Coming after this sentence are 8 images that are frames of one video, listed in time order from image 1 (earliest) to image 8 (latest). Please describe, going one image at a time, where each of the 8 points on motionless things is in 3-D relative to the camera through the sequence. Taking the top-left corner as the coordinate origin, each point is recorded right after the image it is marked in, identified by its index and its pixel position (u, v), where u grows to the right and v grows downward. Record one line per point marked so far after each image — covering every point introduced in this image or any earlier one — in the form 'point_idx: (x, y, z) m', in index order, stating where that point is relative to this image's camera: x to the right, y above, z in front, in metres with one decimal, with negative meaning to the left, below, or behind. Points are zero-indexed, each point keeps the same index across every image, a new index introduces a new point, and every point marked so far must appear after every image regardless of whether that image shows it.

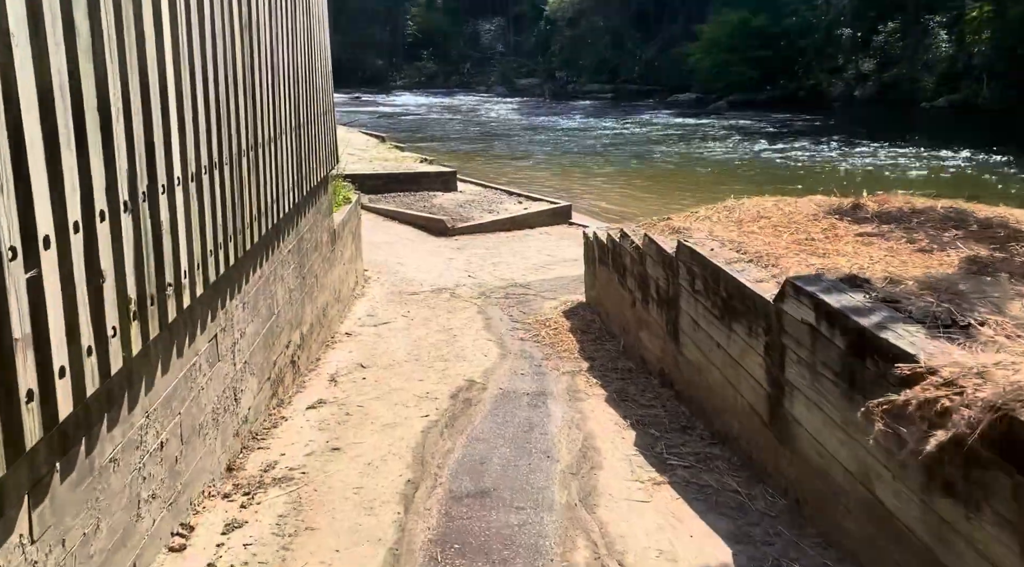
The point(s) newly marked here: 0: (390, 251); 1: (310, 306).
0: (-1.7, +0.5, +13.1) m
1: (-1.5, -0.2, +7.3) m
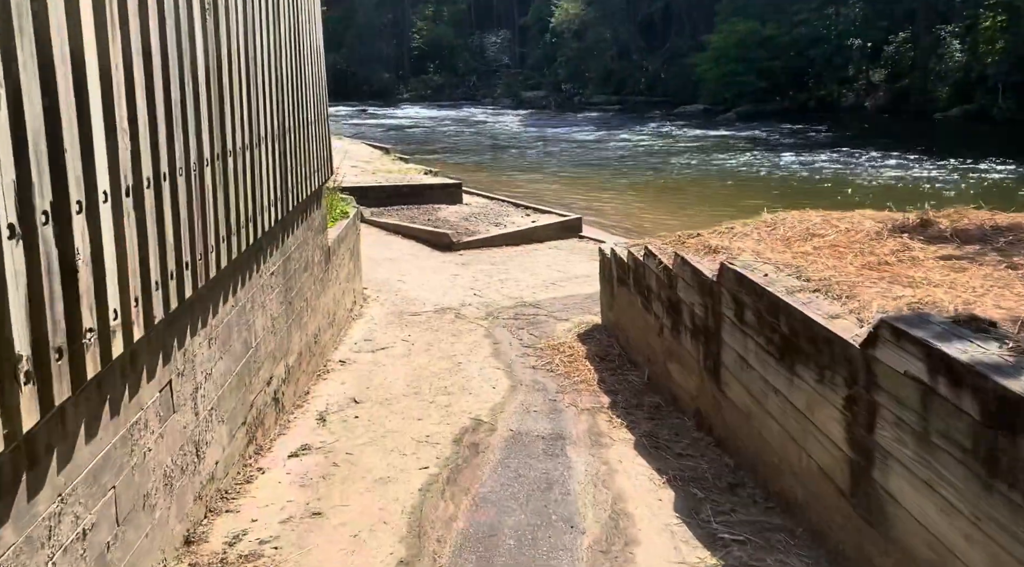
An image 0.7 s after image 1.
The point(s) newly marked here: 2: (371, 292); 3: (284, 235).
0: (-1.6, +0.2, +12.3) m
1: (-1.5, -0.4, +6.5) m
2: (-1.6, -0.1, +10.8) m
3: (-1.5, +0.3, +6.1) m
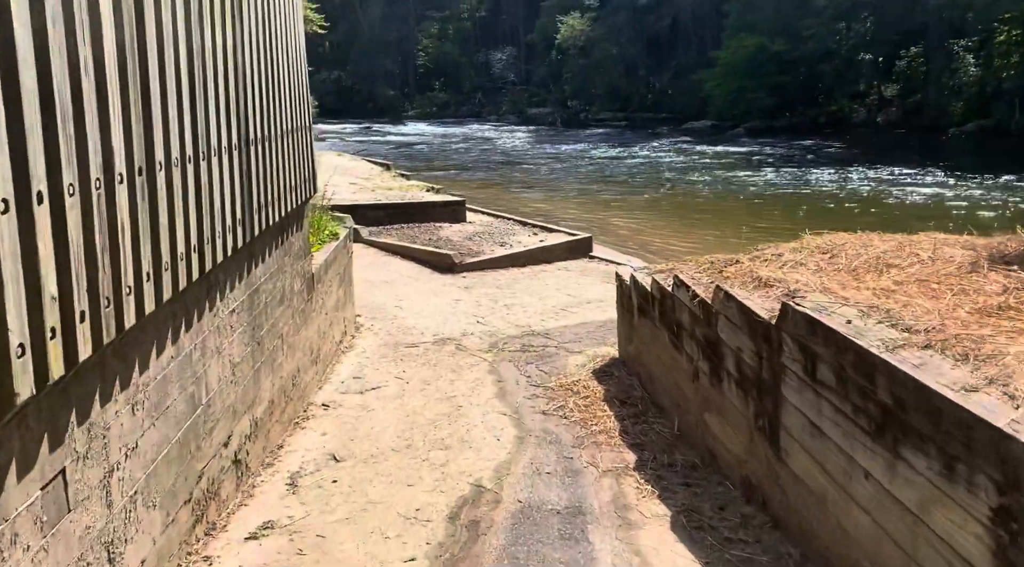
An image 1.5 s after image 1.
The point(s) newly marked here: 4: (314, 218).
0: (-1.5, -0.1, +11.4) m
1: (-1.4, -0.6, +5.6) m
2: (-1.5, -0.4, +9.9) m
3: (-1.4, +0.1, +5.2) m
4: (-1.9, +0.6, +8.6) m
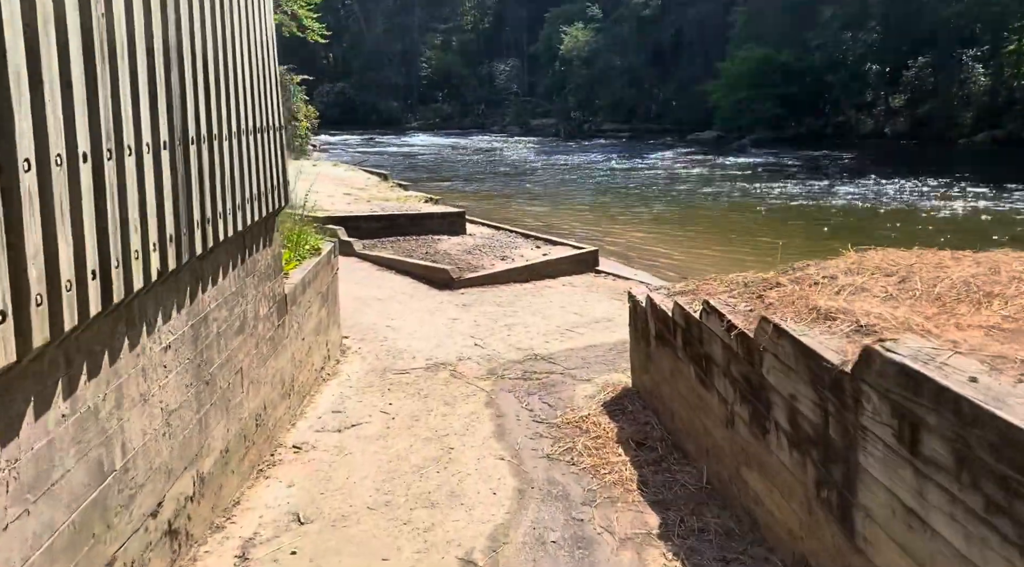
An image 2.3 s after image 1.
0: (-1.5, -0.3, +10.5) m
1: (-1.4, -0.7, +4.7) m
2: (-1.5, -0.6, +9.0) m
3: (-1.4, 0.0, +4.3) m
4: (-1.9, +0.4, +7.7) m
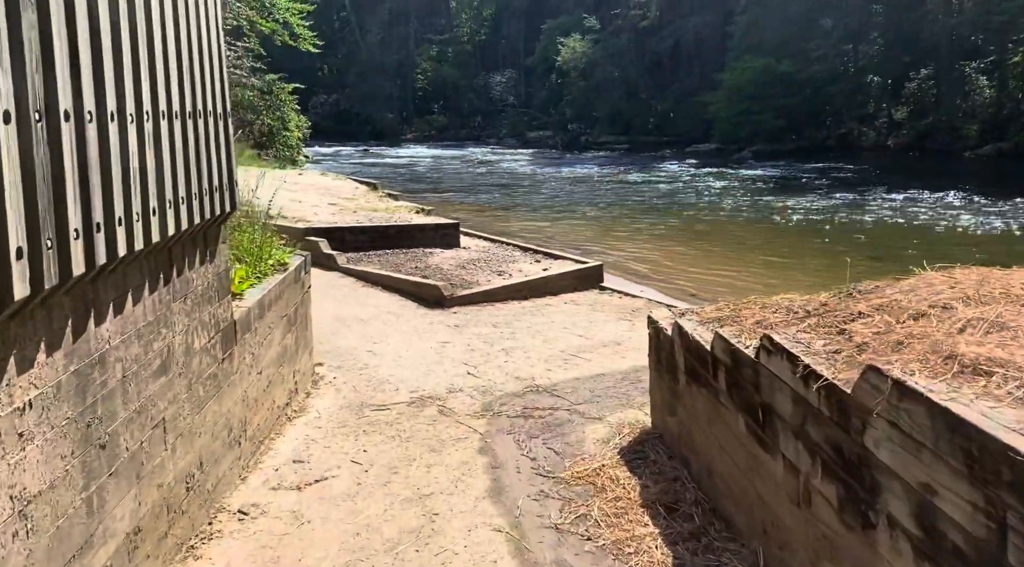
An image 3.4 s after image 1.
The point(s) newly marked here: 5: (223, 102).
0: (-1.5, -0.5, +9.4) m
1: (-1.4, -0.8, +3.6) m
2: (-1.5, -0.7, +7.9) m
3: (-1.4, -0.1, +3.2) m
4: (-1.9, +0.3, +6.6) m
5: (-1.5, +0.9, +4.9) m
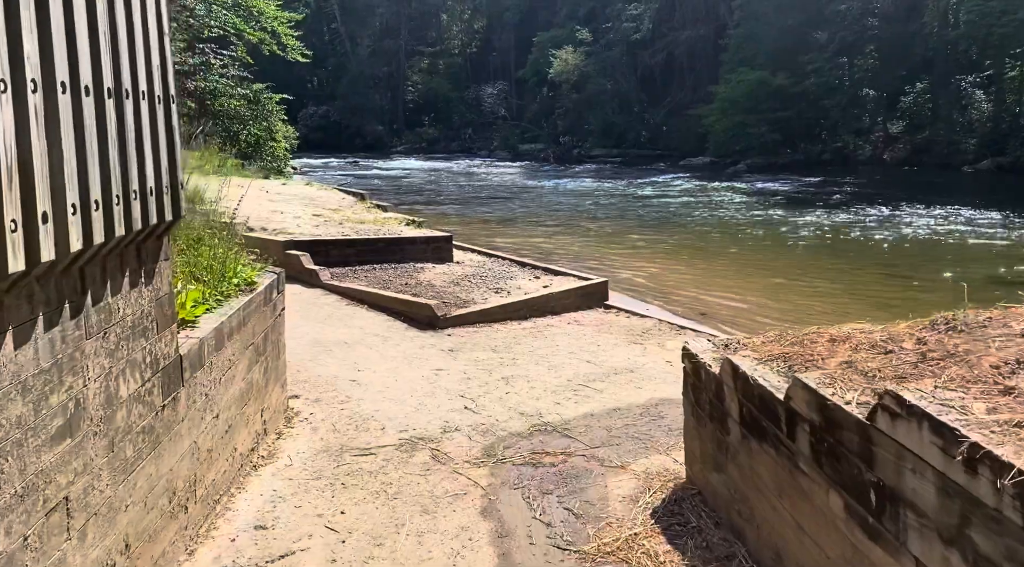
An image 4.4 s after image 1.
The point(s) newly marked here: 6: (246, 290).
0: (-1.5, -0.7, +8.4) m
1: (-1.3, -0.9, +2.5) m
2: (-1.5, -0.9, +6.9) m
3: (-1.3, -0.2, +2.2) m
4: (-1.8, +0.1, +5.6) m
5: (-1.4, +0.8, +3.9) m
6: (-1.6, 0.0, +5.8) m
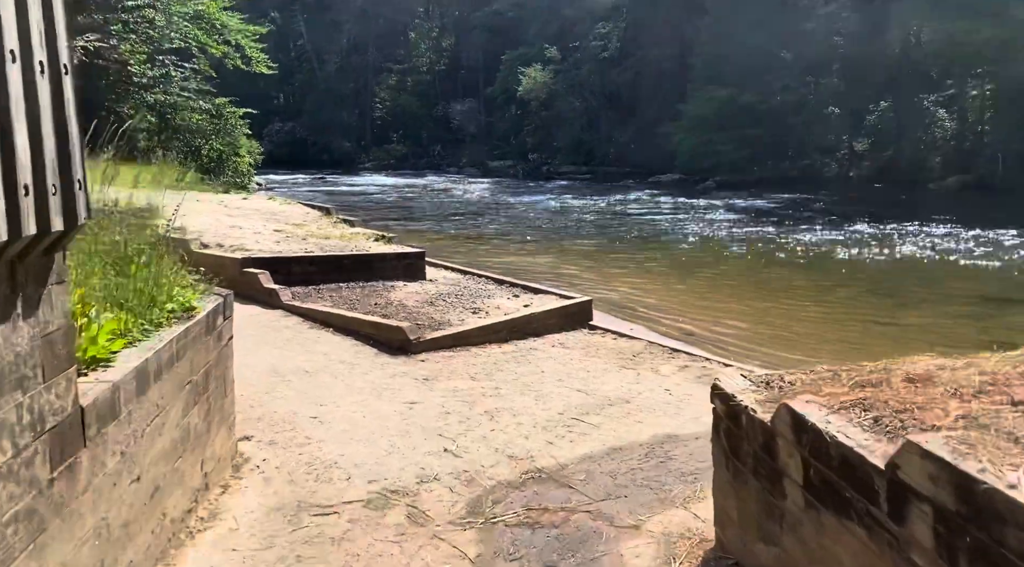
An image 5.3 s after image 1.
0: (-1.6, -0.8, +7.4) m
1: (-1.3, -1.0, +1.5) m
2: (-1.6, -1.0, +5.9) m
3: (-1.3, -0.3, +1.2) m
4: (-1.9, 0.0, +4.6) m
5: (-1.4, +0.7, +2.9) m
6: (-1.7, -0.2, +4.8) m
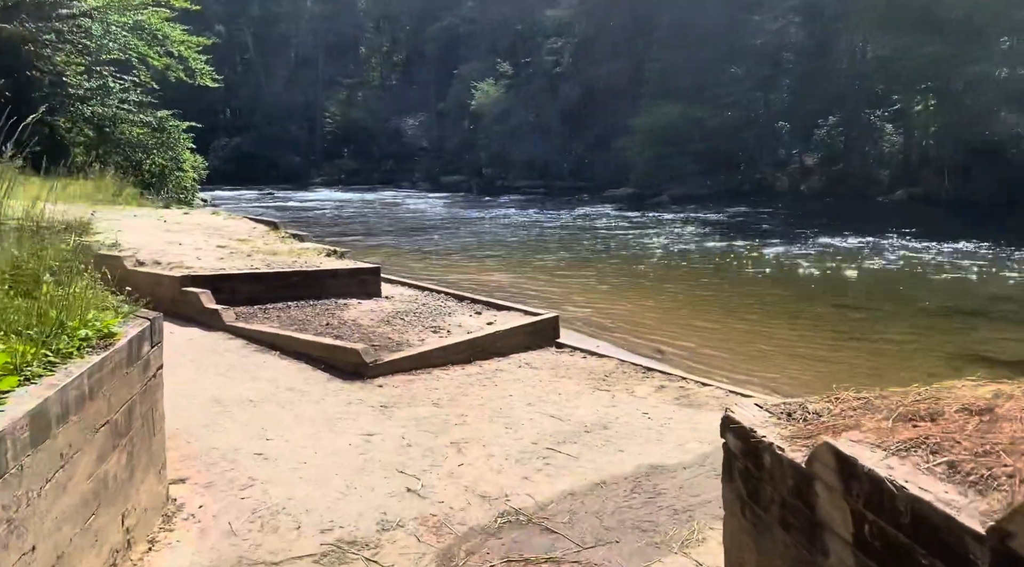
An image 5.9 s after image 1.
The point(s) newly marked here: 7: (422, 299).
0: (-1.8, -1.0, +6.6) m
1: (-1.2, -1.0, +0.8) m
2: (-1.7, -1.1, +5.1) m
3: (-1.2, -0.3, +0.5) m
4: (-2.0, -0.1, +3.9) m
5: (-1.4, +0.7, +2.2) m
6: (-1.8, -0.3, +4.1) m
7: (-1.1, -0.2, +11.3) m
